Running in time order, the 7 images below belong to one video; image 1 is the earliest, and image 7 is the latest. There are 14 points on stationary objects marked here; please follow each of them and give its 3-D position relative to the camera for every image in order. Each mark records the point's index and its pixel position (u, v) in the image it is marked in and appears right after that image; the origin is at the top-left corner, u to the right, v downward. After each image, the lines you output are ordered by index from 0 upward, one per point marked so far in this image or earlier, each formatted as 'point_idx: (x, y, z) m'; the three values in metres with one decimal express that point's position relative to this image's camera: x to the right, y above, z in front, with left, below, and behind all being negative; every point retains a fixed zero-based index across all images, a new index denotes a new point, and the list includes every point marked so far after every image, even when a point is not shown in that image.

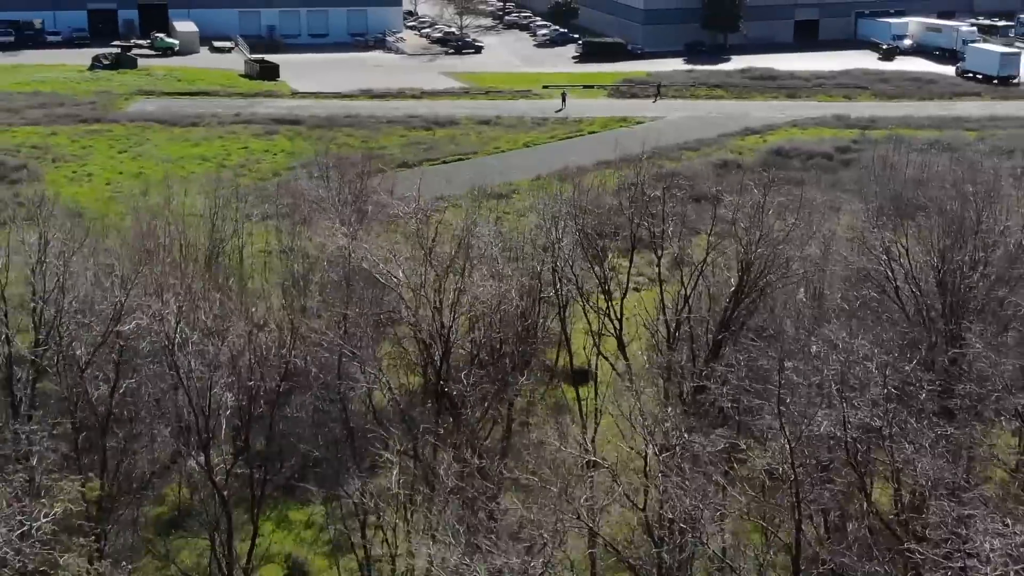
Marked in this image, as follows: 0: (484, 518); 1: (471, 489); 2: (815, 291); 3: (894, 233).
0: (-0.2, -1.3, +8.3) m
1: (-0.3, -1.2, +8.6) m
2: (+2.8, +0.1, +12.7) m
3: (+3.7, +0.6, +13.5) m
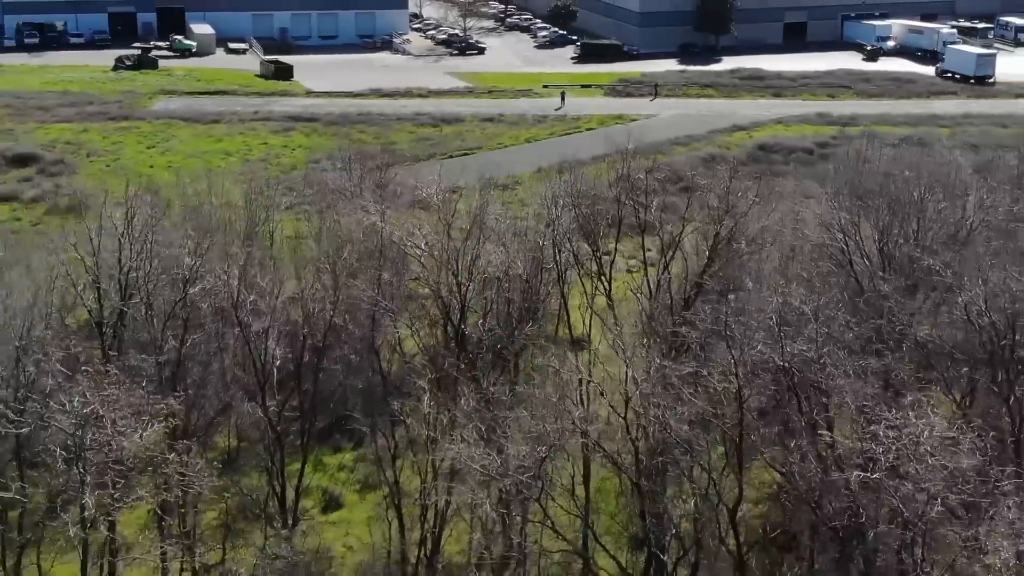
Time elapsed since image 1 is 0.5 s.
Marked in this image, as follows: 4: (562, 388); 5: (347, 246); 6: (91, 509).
0: (-0.1, -1.0, +10.4) m
1: (-0.2, -0.9, +10.7) m
2: (+2.8, +0.4, +14.8) m
3: (+3.8, +0.9, +15.6) m
4: (+0.4, -0.9, +10.6) m
5: (-1.7, +0.4, +14.7) m
6: (-2.9, -1.5, +9.8) m
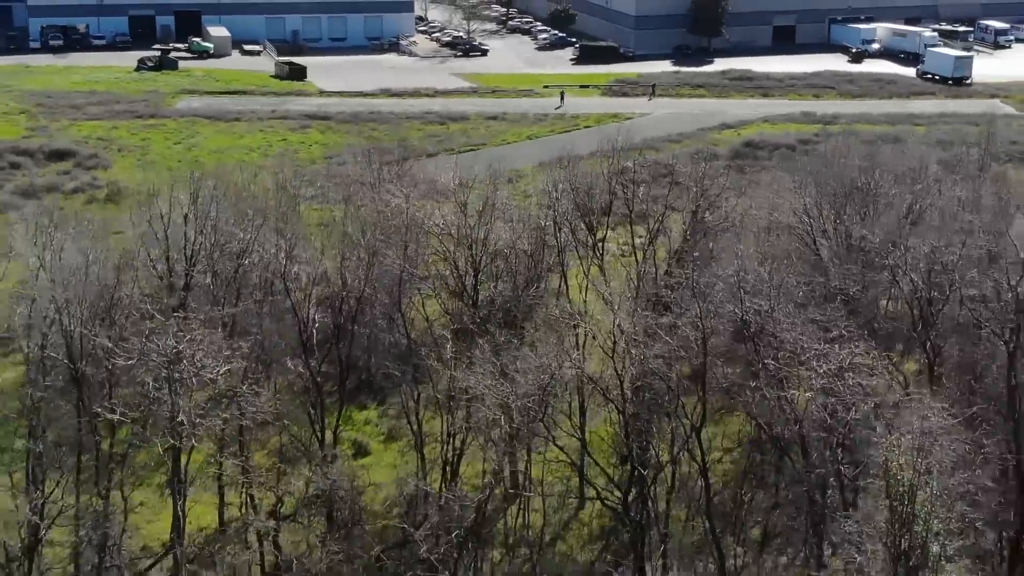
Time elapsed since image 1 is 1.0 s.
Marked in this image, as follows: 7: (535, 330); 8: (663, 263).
0: (0.0, -0.7, +12.6) m
1: (-0.1, -0.6, +12.9) m
2: (+2.9, +0.7, +17.0) m
3: (+3.8, +1.2, +17.8) m
4: (+0.4, -0.6, +12.8) m
5: (-1.6, +0.7, +16.8) m
6: (-2.8, -1.2, +11.9) m
7: (+0.2, -0.4, +14.3) m
8: (+1.7, +0.4, +15.4) m
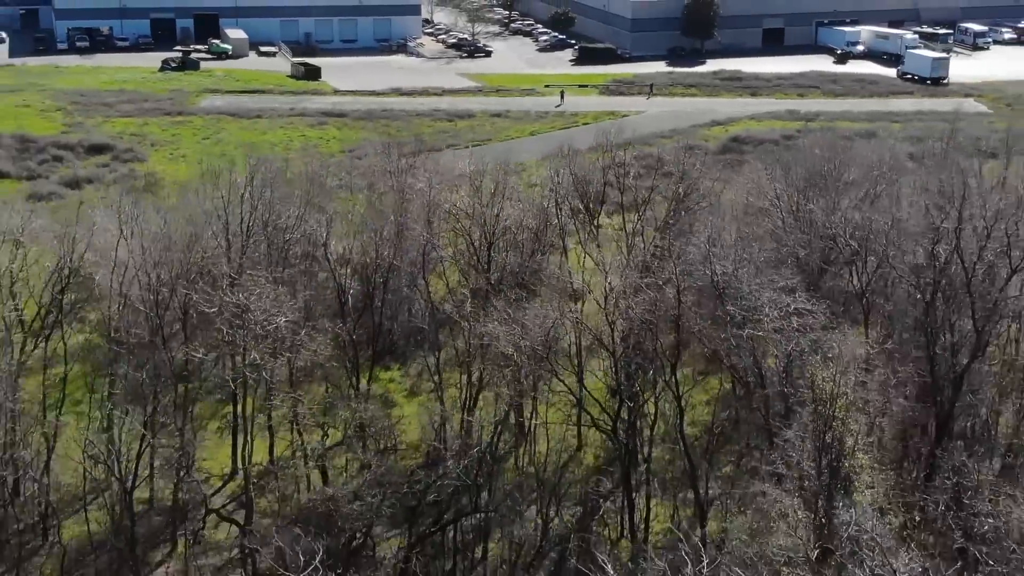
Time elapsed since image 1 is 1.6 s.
0: (+0.1, -0.3, +15.1) m
1: (0.0, -0.2, +15.4) m
2: (+3.0, +1.1, +19.5) m
3: (+3.9, +1.5, +20.3) m
4: (+0.5, -0.2, +15.4) m
5: (-1.5, +1.1, +19.4) m
6: (-2.7, -0.8, +14.5) m
7: (+0.3, 0.0, +16.8) m
8: (+1.8, +0.8, +17.9) m
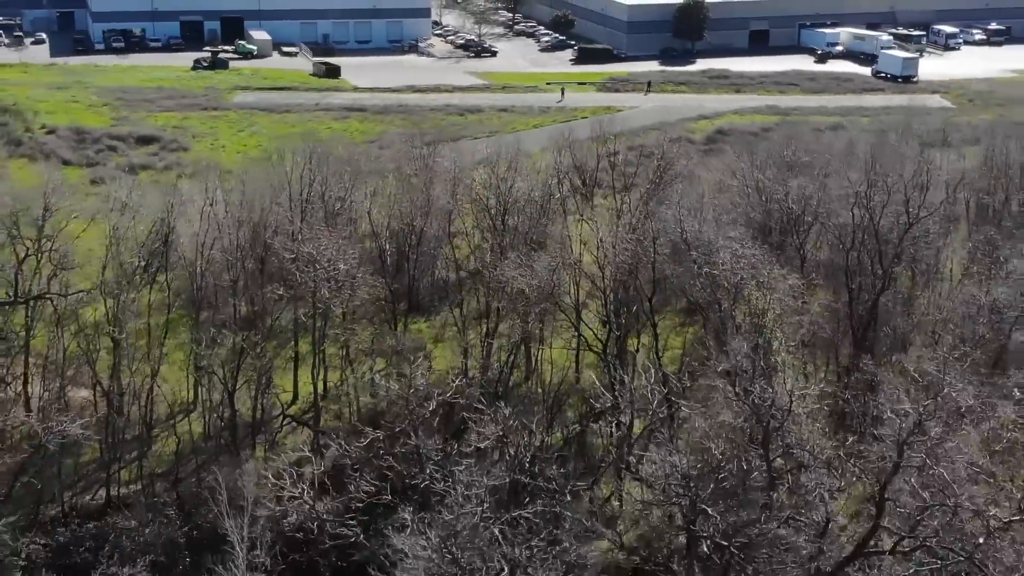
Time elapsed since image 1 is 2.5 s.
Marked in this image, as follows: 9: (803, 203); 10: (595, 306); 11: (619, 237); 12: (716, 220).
0: (+0.2, +0.3, +19.0) m
1: (+0.1, +0.4, +19.3) m
2: (+3.2, +1.7, +23.4) m
3: (+4.1, +2.1, +24.2) m
4: (+0.7, +0.4, +19.2) m
5: (-1.4, +1.7, +23.2) m
6: (-2.6, -0.2, +18.3) m
7: (+0.5, +0.6, +20.7) m
8: (+1.9, +1.4, +21.8) m
9: (+4.0, +1.2, +19.4) m
10: (+1.2, -0.2, +19.9) m
11: (+1.5, +0.7, +19.3) m
12: (+2.8, +0.9, +19.4) m
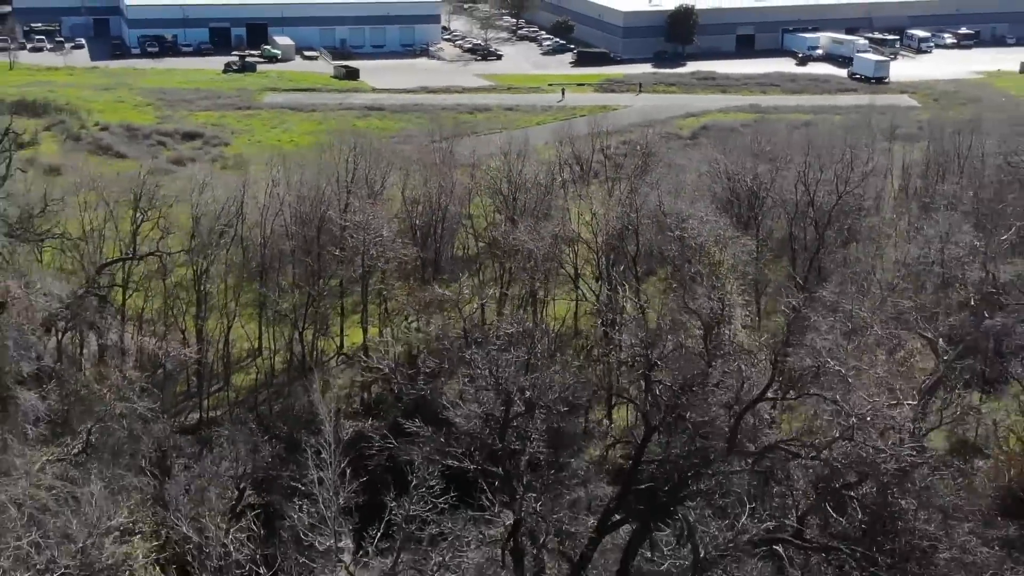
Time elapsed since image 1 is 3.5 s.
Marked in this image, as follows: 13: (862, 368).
0: (+0.4, +0.9, +23.3) m
1: (+0.3, +1.0, +23.6) m
2: (+3.3, +2.3, +27.8) m
3: (+4.3, +2.7, +28.5) m
4: (+0.9, +1.0, +23.6) m
5: (-1.2, +2.3, +27.6) m
6: (-2.4, +0.4, +22.7) m
7: (+0.7, +1.2, +25.0) m
8: (+2.1, +2.0, +26.1) m
9: (+4.2, +1.8, +23.8) m
10: (+1.4, +0.4, +24.3) m
11: (+1.7, +1.3, +23.7) m
12: (+3.0, +1.5, +23.8) m
13: (+4.0, -0.9, +16.2) m
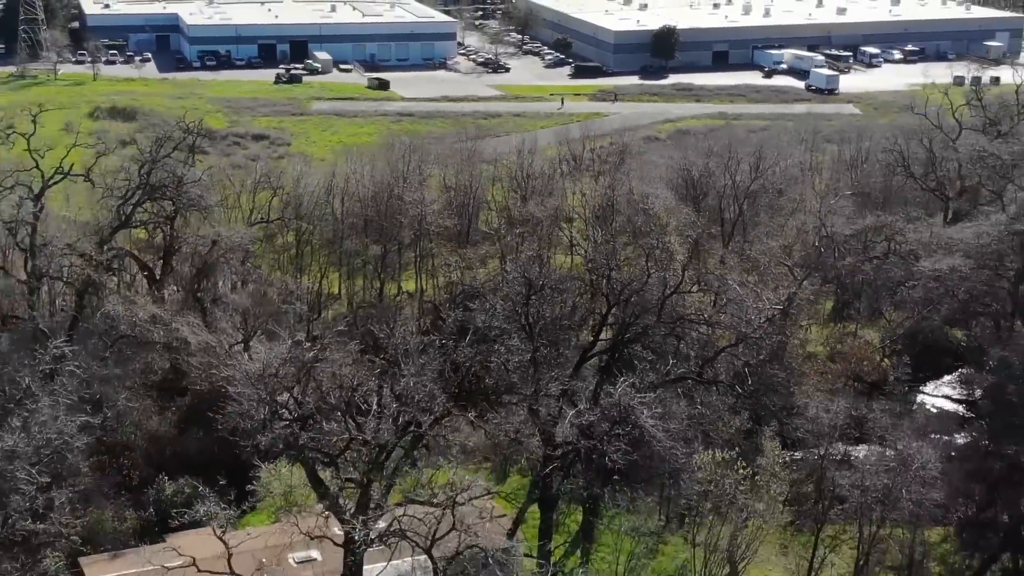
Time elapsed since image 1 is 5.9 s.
0: (+0.7, +1.8, +32.8) m
1: (+0.6, +1.9, +33.1) m
2: (+3.6, +3.3, +37.2) m
3: (+4.6, +3.7, +38.0) m
4: (+1.2, +2.0, +33.0) m
5: (-0.9, +3.3, +37.1) m
6: (-2.1, +1.4, +32.1) m
7: (+1.0, +2.2, +34.5) m
8: (+2.4, +2.9, +35.6) m
9: (+4.5, +2.8, +33.2) m
10: (+1.7, +1.4, +33.7) m
11: (+2.0, +2.2, +33.2) m
12: (+3.3, +2.5, +33.3) m
13: (+4.3, 0.0, +25.6) m
